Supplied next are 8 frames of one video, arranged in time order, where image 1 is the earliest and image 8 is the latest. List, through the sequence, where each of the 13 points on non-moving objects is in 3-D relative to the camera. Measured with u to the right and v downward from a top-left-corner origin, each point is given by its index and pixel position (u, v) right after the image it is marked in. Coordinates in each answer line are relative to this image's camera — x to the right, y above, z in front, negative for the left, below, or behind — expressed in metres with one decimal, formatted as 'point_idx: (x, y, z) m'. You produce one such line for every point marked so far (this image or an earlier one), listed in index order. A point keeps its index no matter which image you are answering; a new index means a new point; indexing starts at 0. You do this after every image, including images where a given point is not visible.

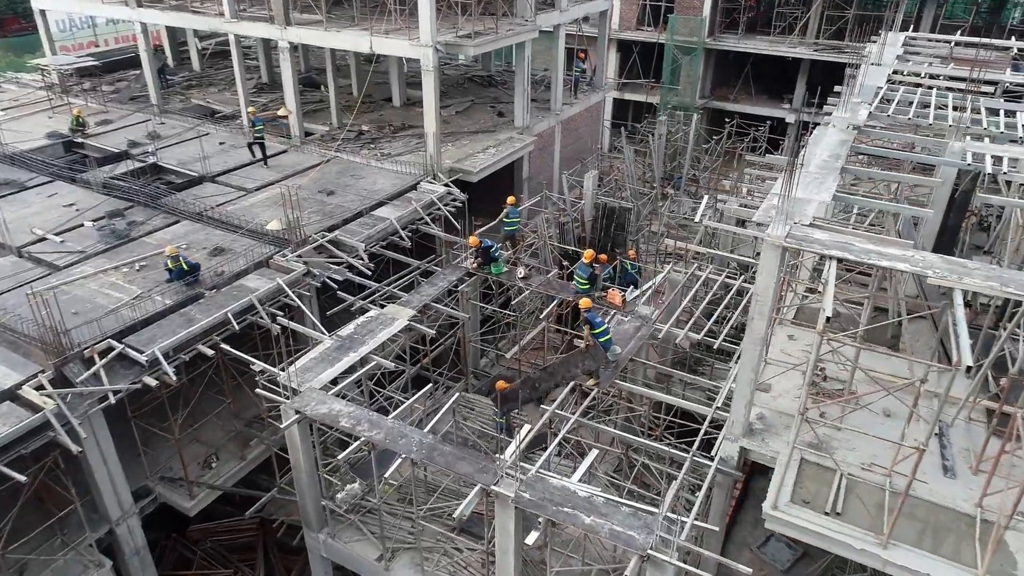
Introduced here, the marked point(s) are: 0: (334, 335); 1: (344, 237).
0: (-3.4, -0.9, +13.0) m
1: (-4.2, +1.3, +16.5) m
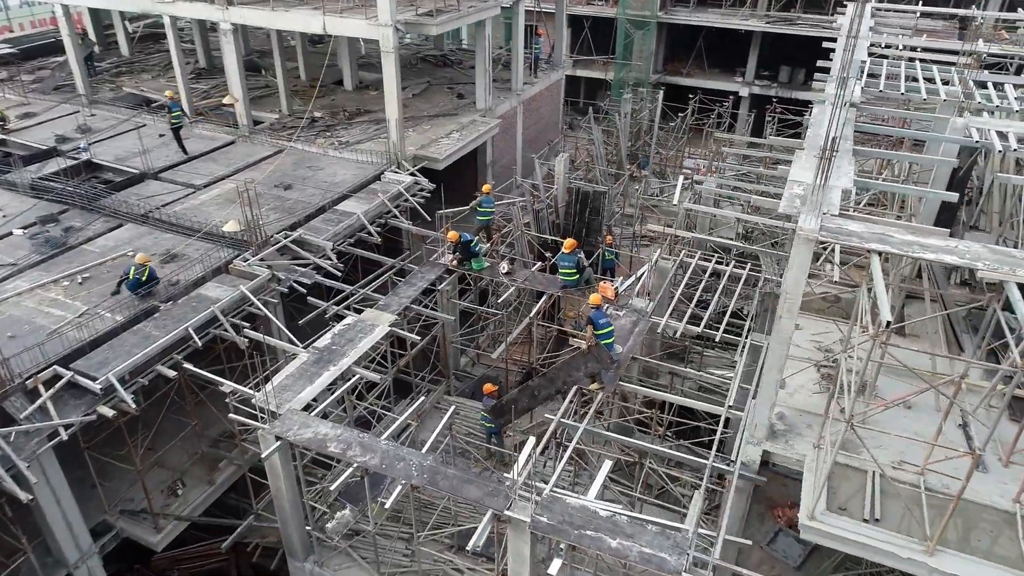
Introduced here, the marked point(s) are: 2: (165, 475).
0: (-3.6, -1.0, +11.9) m
1: (-4.7, +1.2, +15.3) m
2: (-7.0, -3.8, +13.5) m
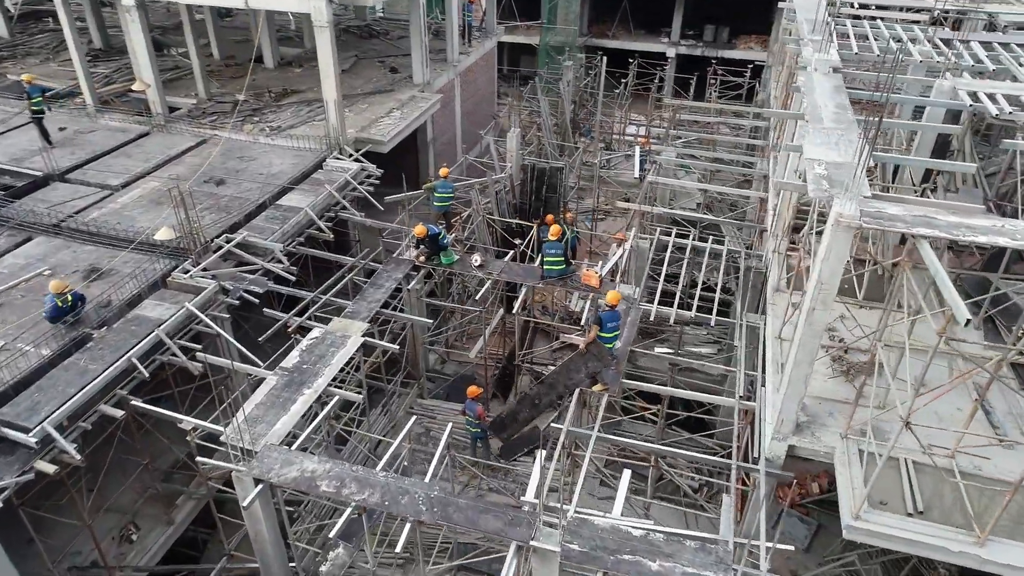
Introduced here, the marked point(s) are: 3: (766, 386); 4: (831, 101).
0: (-3.7, -1.3, +10.6) m
1: (-5.3, +1.0, +13.8) m
2: (-7.1, -4.2, +12.0) m
3: (+3.9, -1.5, +10.2) m
4: (+4.9, +2.9, +10.2) m
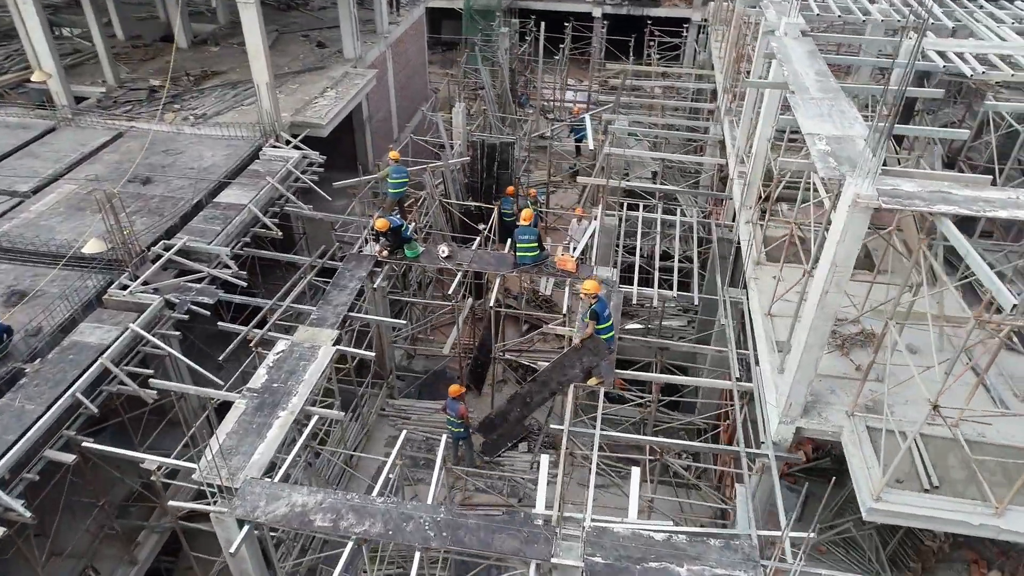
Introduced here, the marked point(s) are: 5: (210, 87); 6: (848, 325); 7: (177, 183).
0: (-3.8, -1.5, +9.7) m
1: (-5.9, +0.8, +12.6) m
2: (-7.2, -4.5, +10.9) m
3: (+3.7, -1.2, +10.0) m
4: (+4.4, +3.3, +9.9) m
5: (-8.6, +5.8, +19.0) m
6: (+5.1, -0.5, +10.2) m
7: (-7.4, +2.3, +14.6) m
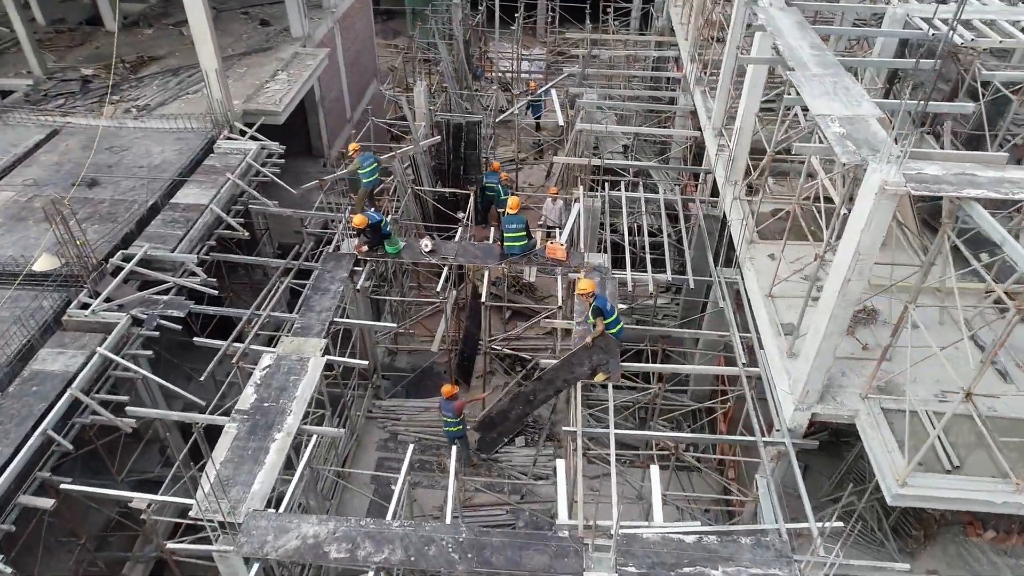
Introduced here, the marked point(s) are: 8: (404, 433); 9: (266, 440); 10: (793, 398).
0: (-3.7, -1.7, +9.0) m
1: (-6.2, +0.6, +11.6) m
2: (-7.0, -4.9, +10.1) m
3: (+3.8, -0.9, +9.9) m
4: (+4.2, +3.6, +9.6) m
5: (-9.6, +5.7, +17.7) m
6: (+5.1, -0.2, +10.1) m
7: (-7.8, +2.1, +13.5) m
8: (-2.1, -2.8, +12.9) m
9: (-3.2, -2.0, +8.6) m
10: (+3.7, -1.4, +8.7) m
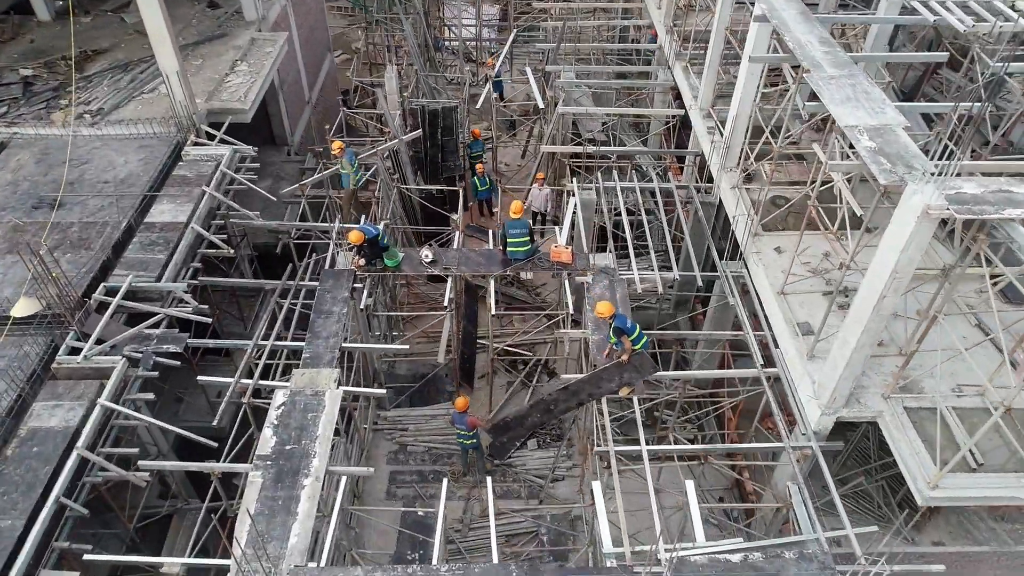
0: (-3.3, -2.2, +8.7) m
1: (-6.1, +0.1, +11.0) m
2: (-6.4, -5.5, +9.8) m
3: (+4.0, -0.9, +10.0) m
4: (+4.2, +3.6, +9.4) m
5: (-10.2, +5.3, +16.4) m
6: (+5.3, -0.1, +10.2) m
7: (-7.9, +1.6, +12.6) m
8: (-1.9, -3.0, +12.7) m
9: (-2.7, -2.5, +8.4) m
10: (+4.1, -1.5, +8.9) m
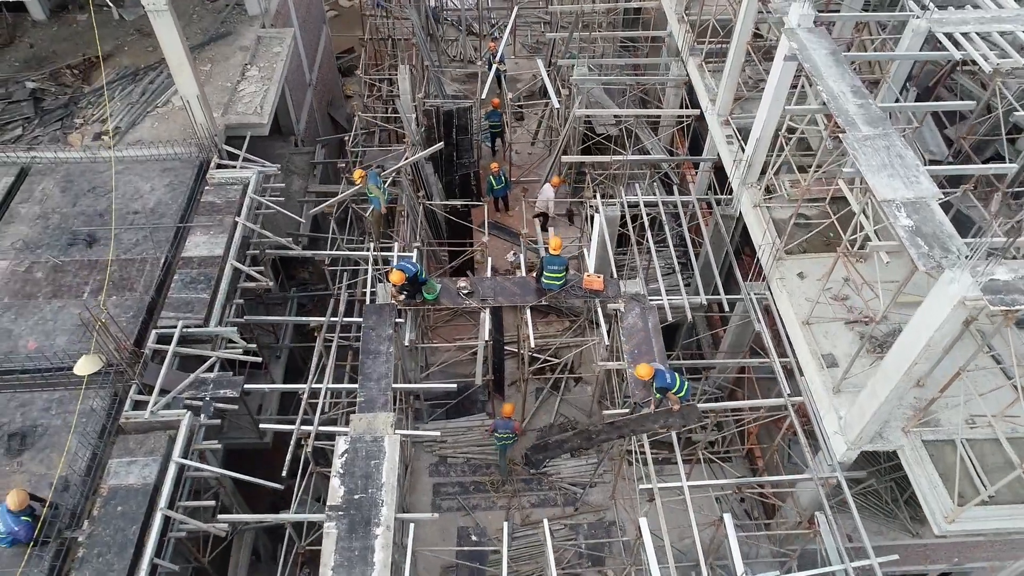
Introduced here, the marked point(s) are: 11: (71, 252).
0: (-2.6, -3.1, +9.4) m
1: (-5.4, -0.6, +11.3) m
2: (-5.6, -6.4, +10.8) m
3: (+4.7, -1.4, +10.7) m
4: (+4.8, +3.0, +9.7) m
5: (-9.8, +5.0, +16.1) m
6: (+5.9, -0.6, +10.8) m
7: (-7.4, +0.9, +12.8) m
8: (-1.2, -3.4, +13.5) m
9: (-2.0, -3.4, +9.1) m
10: (+4.8, -2.2, +9.6) m
11: (-8.3, +0.7, +12.6) m
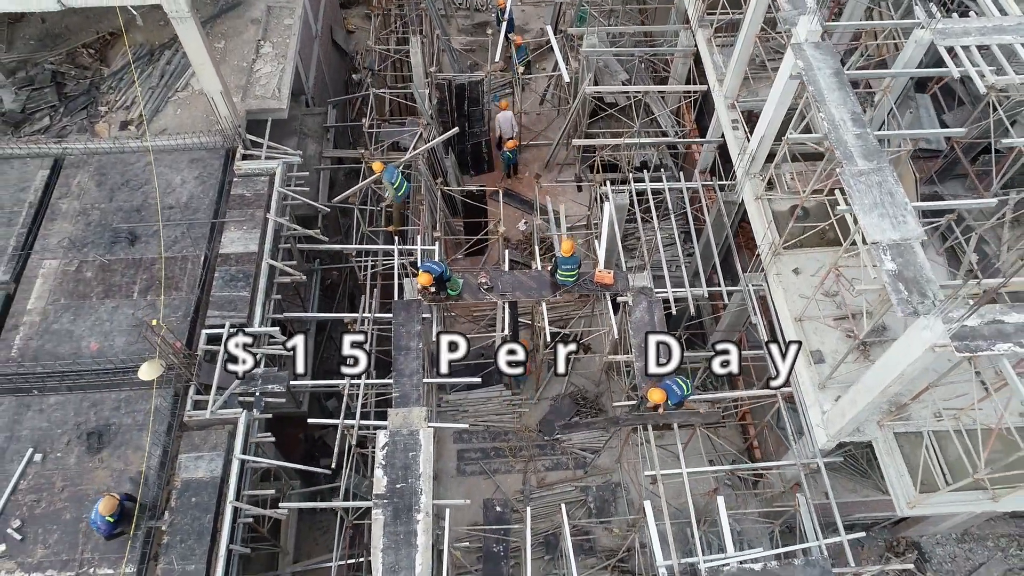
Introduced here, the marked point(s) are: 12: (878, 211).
0: (-2.2, -3.4, +10.8) m
1: (-5.1, -0.7, +12.4) m
2: (-5.2, -6.4, +12.7) m
3: (+5.1, -1.5, +11.8) m
4: (+5.1, +2.7, +10.2) m
5: (-9.5, +5.5, +16.3) m
6: (+6.3, -0.6, +11.9) m
7: (-7.0, +1.1, +13.6) m
8: (-0.8, -3.1, +14.9) m
9: (-1.6, -3.7, +10.6) m
10: (+5.1, -2.3, +10.9) m
11: (-8.0, +0.8, +13.4) m
12: (+5.0, +1.1, +9.2) m
